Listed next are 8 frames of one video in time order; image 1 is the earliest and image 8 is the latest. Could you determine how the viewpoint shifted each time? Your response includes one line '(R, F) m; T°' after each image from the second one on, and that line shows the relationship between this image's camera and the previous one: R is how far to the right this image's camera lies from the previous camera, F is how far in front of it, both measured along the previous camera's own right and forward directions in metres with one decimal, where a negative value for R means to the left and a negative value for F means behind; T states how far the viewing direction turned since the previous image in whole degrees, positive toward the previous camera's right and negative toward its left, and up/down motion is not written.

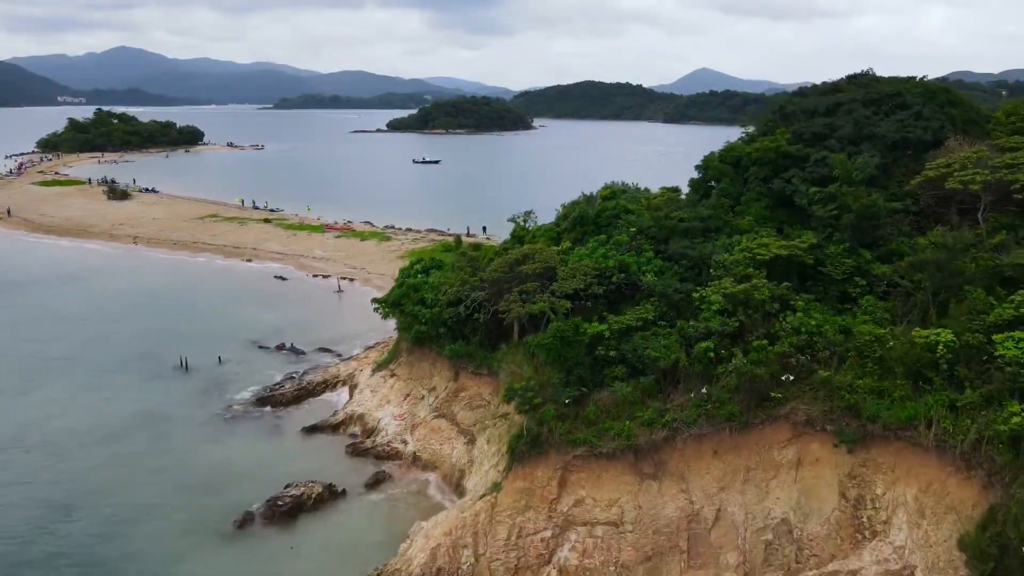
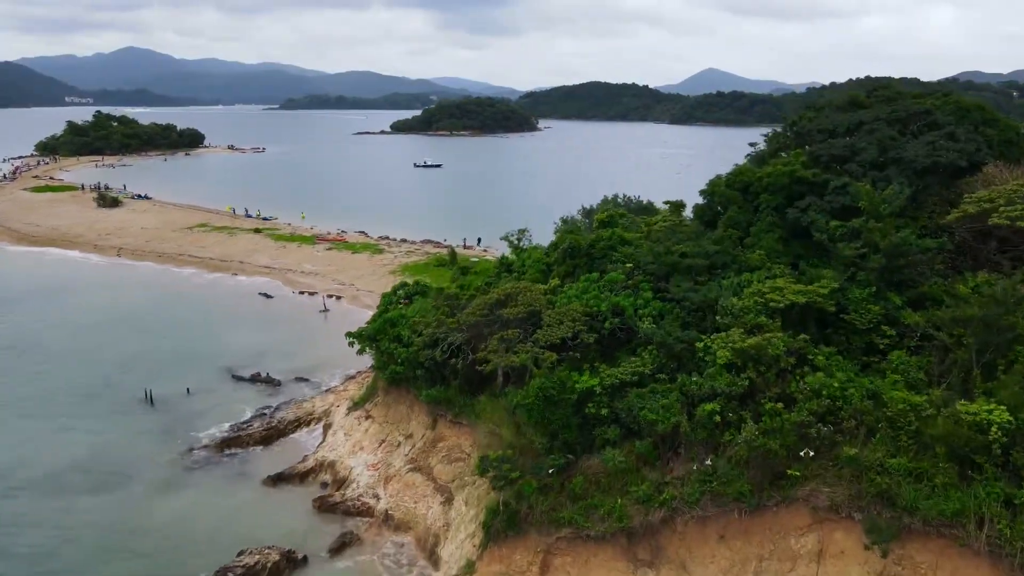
(+0.4, +1.5) m; 0°
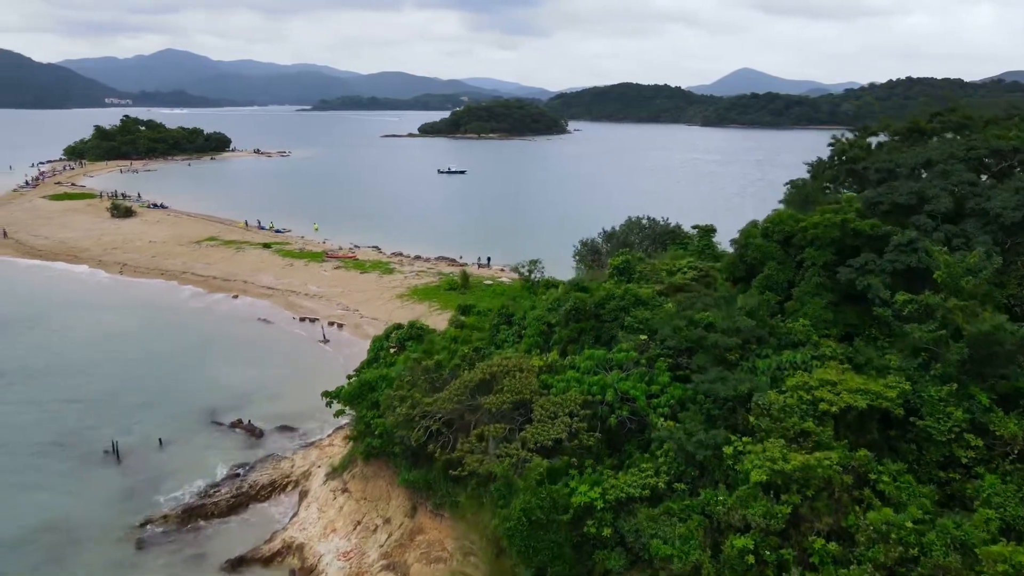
(+0.5, +2.0) m; -2°
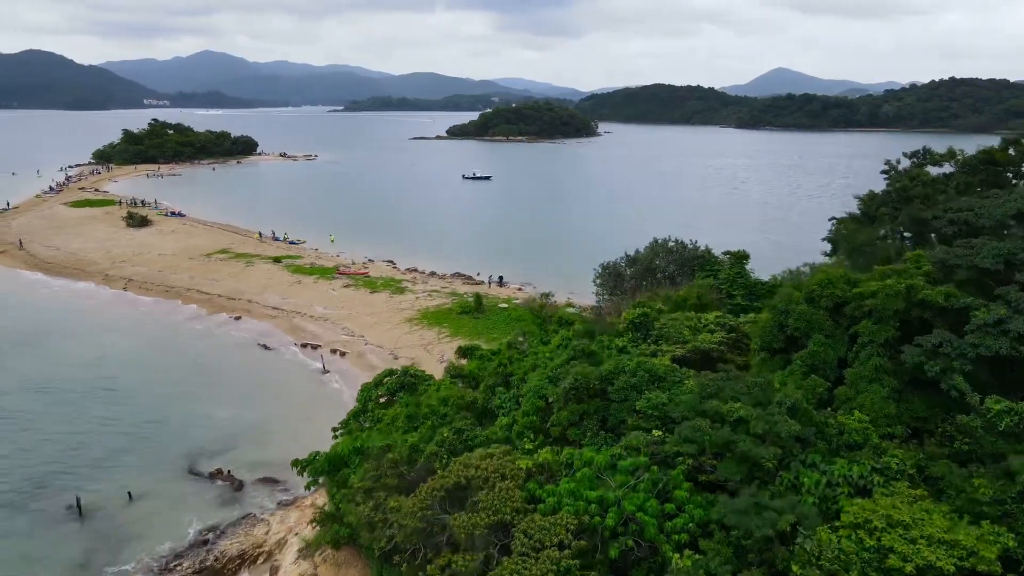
(+0.5, +1.9) m; -2°
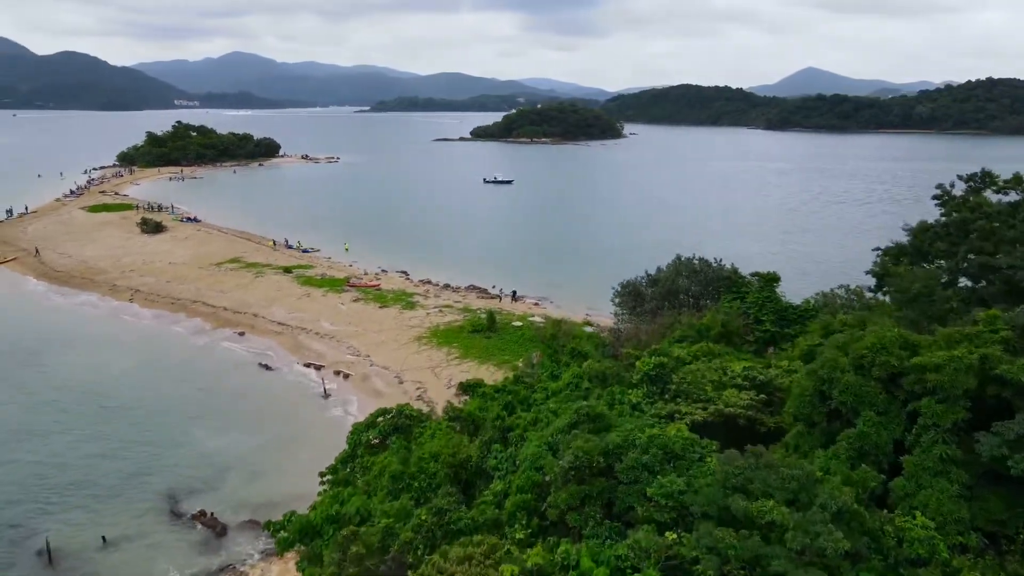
(+0.4, +1.4) m; -2°
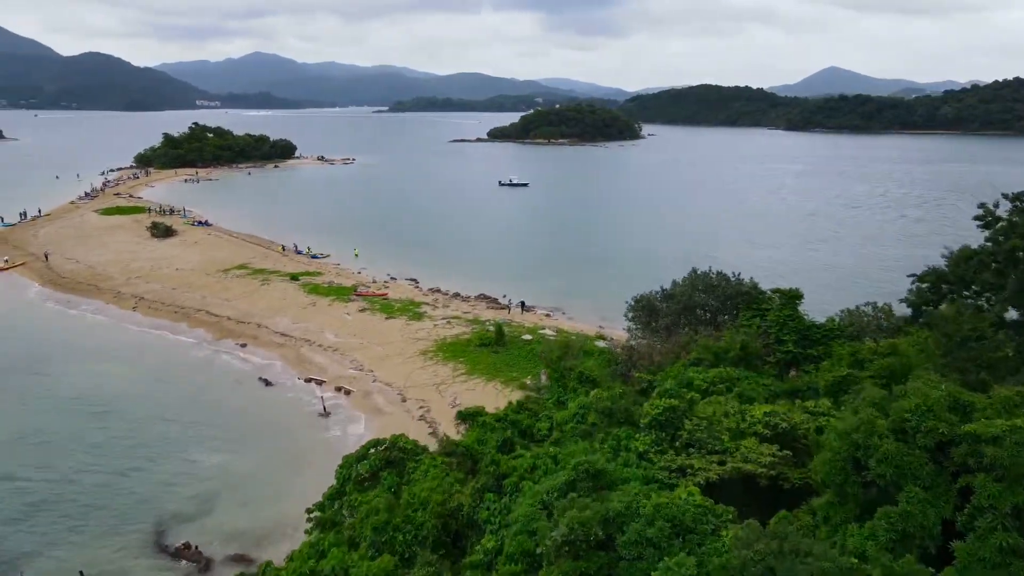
(+0.3, +1.0) m; -1°
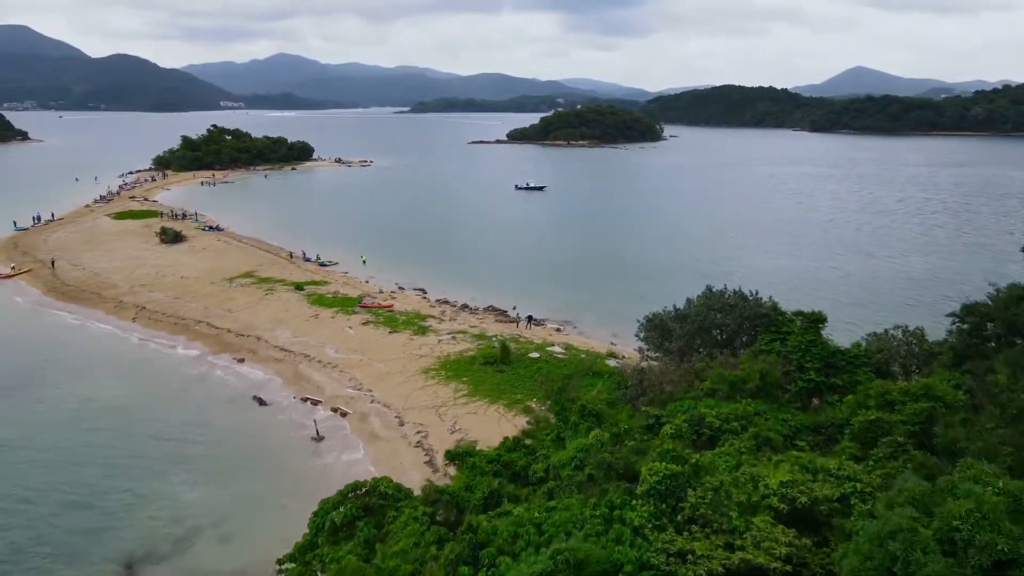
(+0.5, +1.2) m; -2°
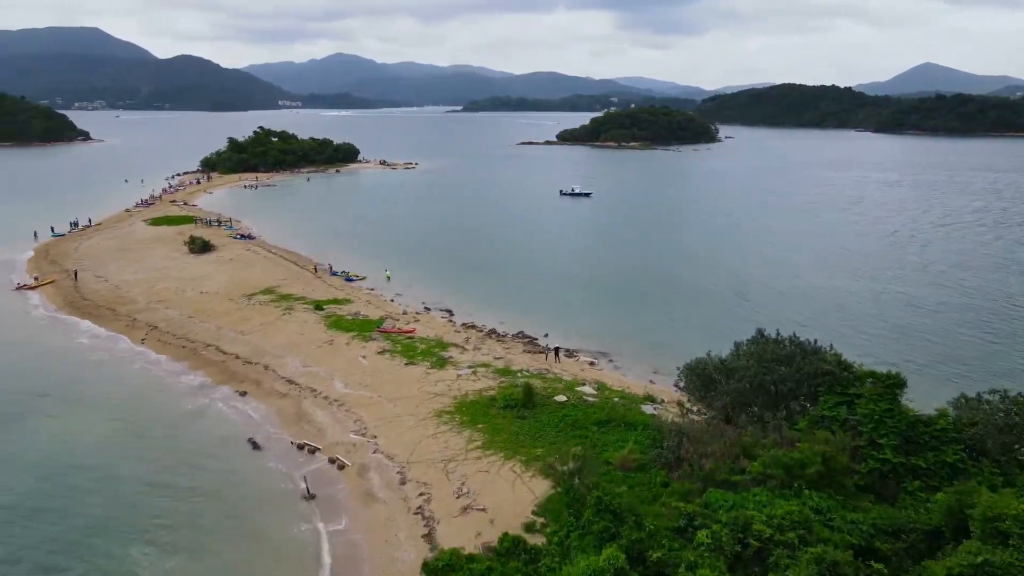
(+0.8, +2.6) m; -4°
